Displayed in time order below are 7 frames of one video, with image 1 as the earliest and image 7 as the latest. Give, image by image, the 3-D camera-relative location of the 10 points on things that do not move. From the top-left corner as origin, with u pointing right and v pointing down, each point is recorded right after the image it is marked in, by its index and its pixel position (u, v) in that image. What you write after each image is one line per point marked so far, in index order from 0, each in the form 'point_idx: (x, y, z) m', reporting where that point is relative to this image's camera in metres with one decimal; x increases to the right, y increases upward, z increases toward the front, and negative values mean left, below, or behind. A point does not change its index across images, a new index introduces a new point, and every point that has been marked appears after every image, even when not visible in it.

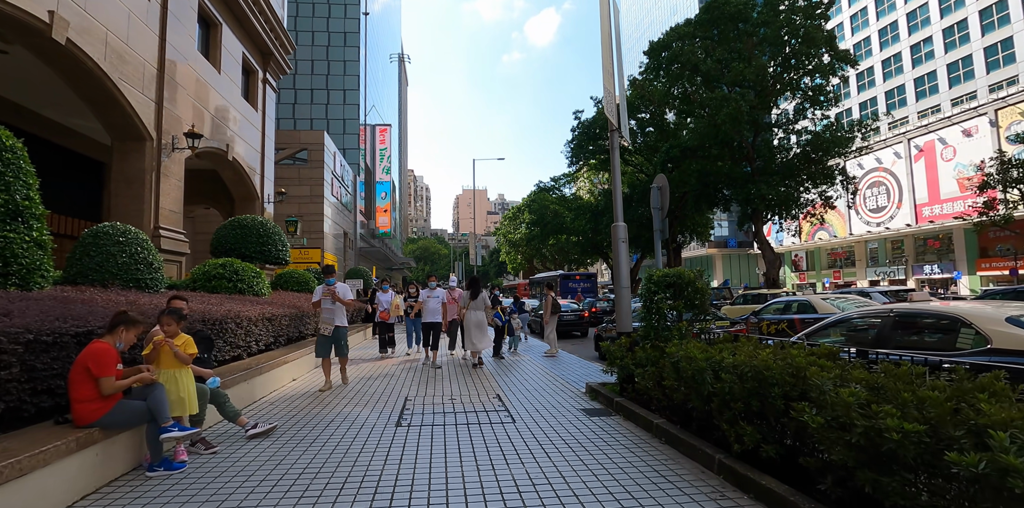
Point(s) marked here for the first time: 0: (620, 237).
0: (+1.5, +0.2, +6.8) m
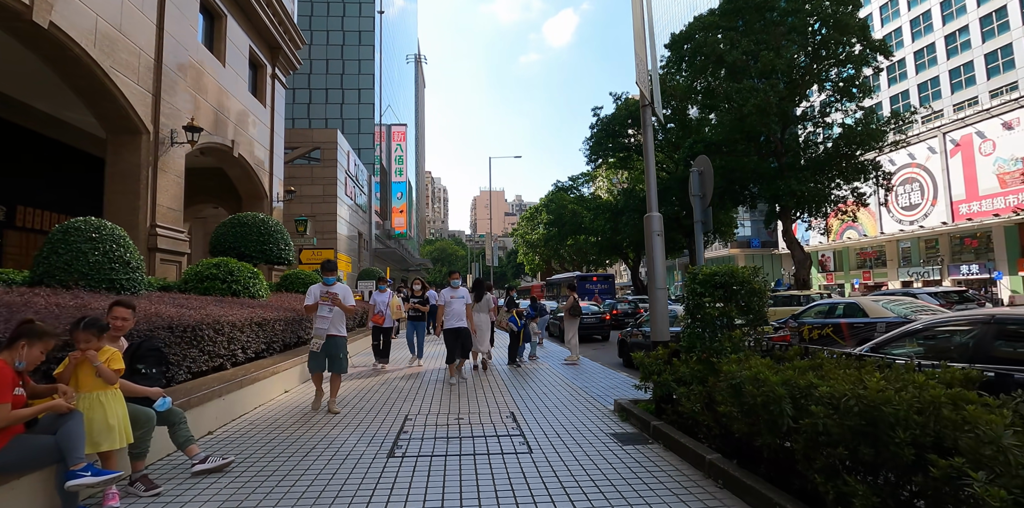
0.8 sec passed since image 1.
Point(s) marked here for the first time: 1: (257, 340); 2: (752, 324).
0: (+1.7, +0.3, +5.8) m
1: (-3.8, -1.3, +7.2) m
2: (+2.3, -0.7, +4.7) m
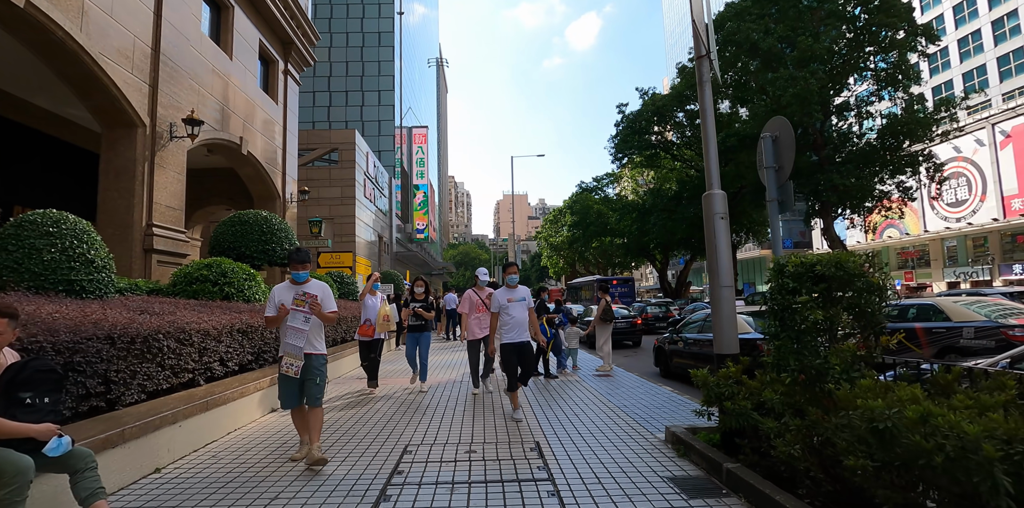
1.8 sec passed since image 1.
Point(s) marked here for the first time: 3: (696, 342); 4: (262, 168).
0: (+1.9, +0.4, +4.5) m
1: (-3.5, -1.2, +6.2) m
2: (+2.5, -0.6, +3.4) m
3: (+3.7, -1.8, +9.8) m
4: (-8.3, +2.9, +16.2) m
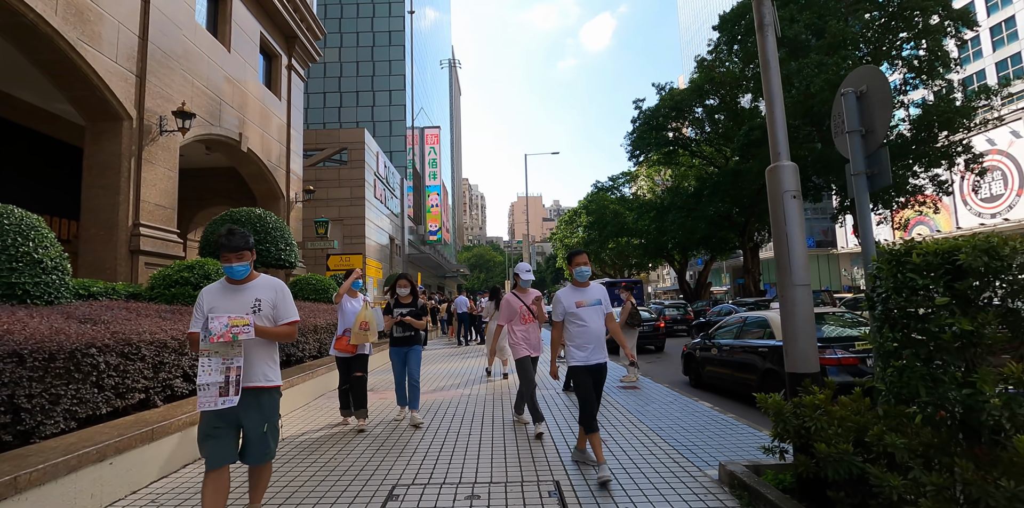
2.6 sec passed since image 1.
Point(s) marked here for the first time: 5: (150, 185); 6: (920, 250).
0: (+2.0, +0.5, +3.5) m
1: (-3.3, -1.2, +5.4) m
2: (+2.5, -0.5, +2.4) m
3: (+3.9, -1.7, +8.8) m
4: (-7.9, +2.8, +15.5) m
5: (-7.5, +1.4, +10.1) m
6: (+2.2, 0.0, +2.6) m
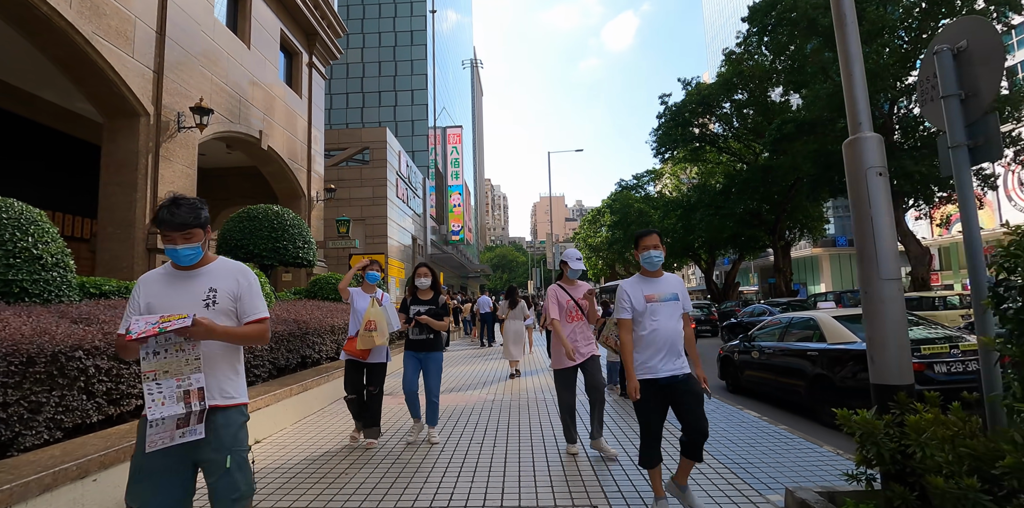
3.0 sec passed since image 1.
0: (+2.2, +0.5, +3.0) m
1: (-3.0, -1.2, +5.0) m
2: (+2.7, -0.4, +1.8) m
3: (+4.4, -1.6, +8.1) m
4: (-7.1, +2.8, +15.4) m
5: (-7.0, +1.5, +9.9) m
6: (+2.3, +0.1, +2.0) m
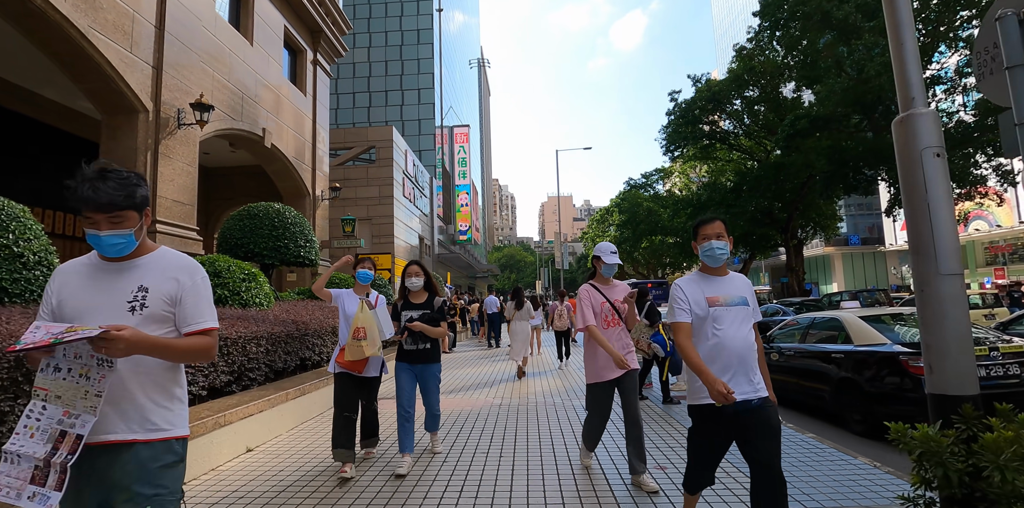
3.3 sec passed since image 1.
0: (+2.2, +0.6, +2.6) m
1: (-3.0, -1.1, +4.8) m
2: (+2.7, -0.4, +1.4) m
3: (+4.5, -1.6, +7.7) m
4: (-6.9, +2.9, +15.2) m
5: (-6.9, +1.5, +9.7) m
6: (+2.3, +0.1, +1.6) m
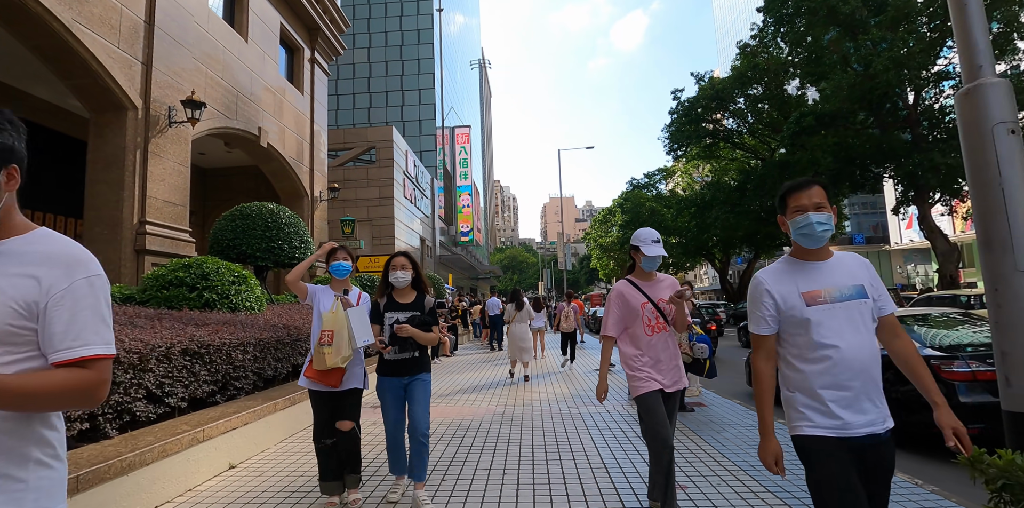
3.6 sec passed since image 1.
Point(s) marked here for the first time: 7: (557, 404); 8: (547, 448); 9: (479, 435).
0: (+2.2, +0.6, +2.2) m
1: (-2.9, -1.1, +4.4) m
2: (+2.7, -0.3, +1.0) m
3: (+4.5, -1.6, +7.3) m
4: (-6.8, +2.8, +14.9) m
5: (-6.8, +1.4, +9.4) m
6: (+2.3, +0.2, +1.3) m
7: (+0.7, -2.2, +7.3) m
8: (+0.4, -2.1, +5.6) m
9: (-0.4, -2.2, +6.1) m
